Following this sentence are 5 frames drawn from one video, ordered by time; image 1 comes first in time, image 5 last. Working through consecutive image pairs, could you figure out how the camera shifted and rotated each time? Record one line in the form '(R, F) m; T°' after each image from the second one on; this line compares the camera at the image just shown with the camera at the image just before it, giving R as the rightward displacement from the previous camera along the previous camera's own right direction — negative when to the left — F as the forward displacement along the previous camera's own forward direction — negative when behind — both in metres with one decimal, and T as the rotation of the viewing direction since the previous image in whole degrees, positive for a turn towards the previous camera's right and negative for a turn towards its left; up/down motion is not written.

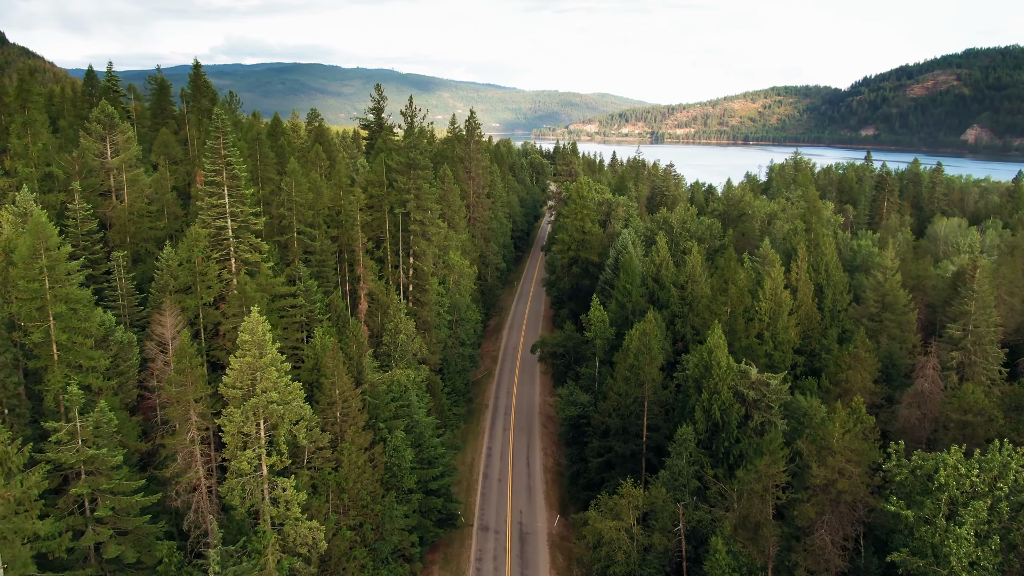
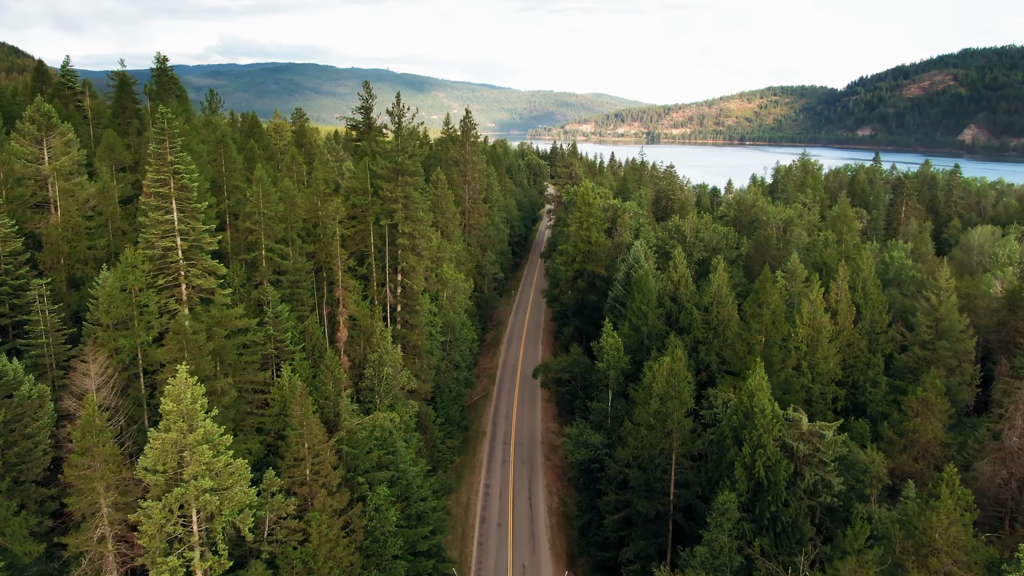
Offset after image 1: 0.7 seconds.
(-0.3, +5.7) m; 0°
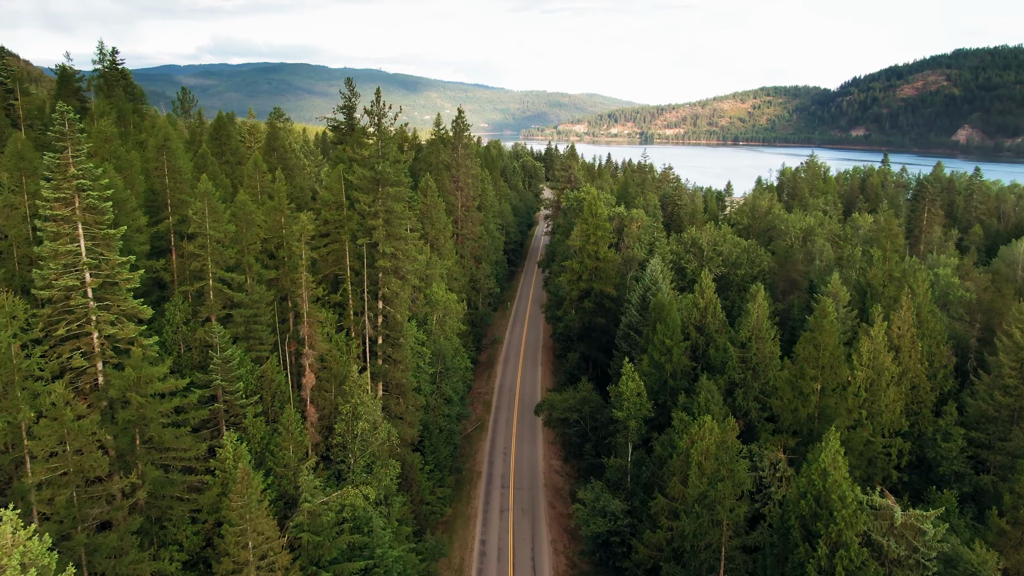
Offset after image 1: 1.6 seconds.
(-0.4, +6.6) m; +1°
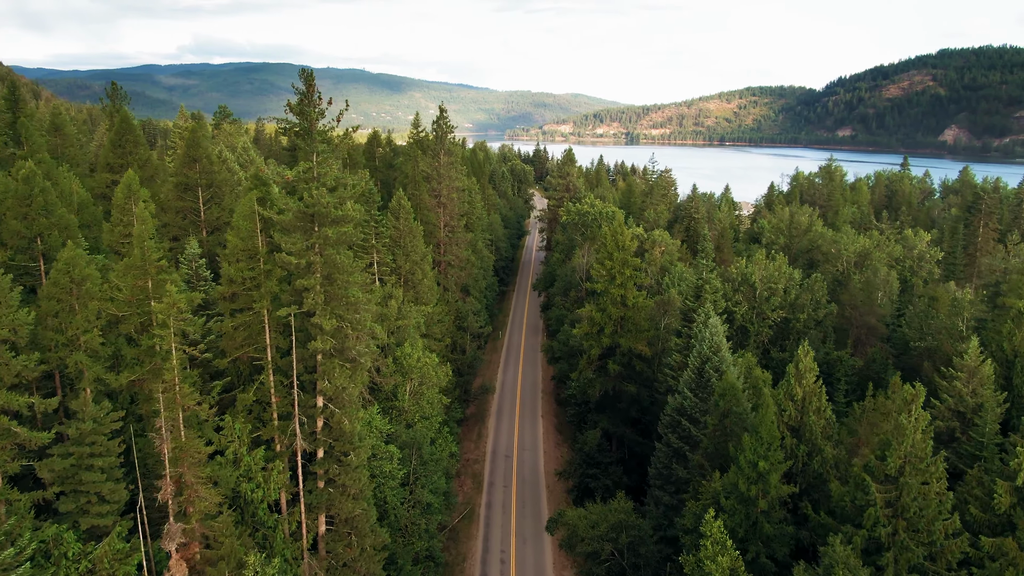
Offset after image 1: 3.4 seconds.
(-0.8, +13.3) m; +1°
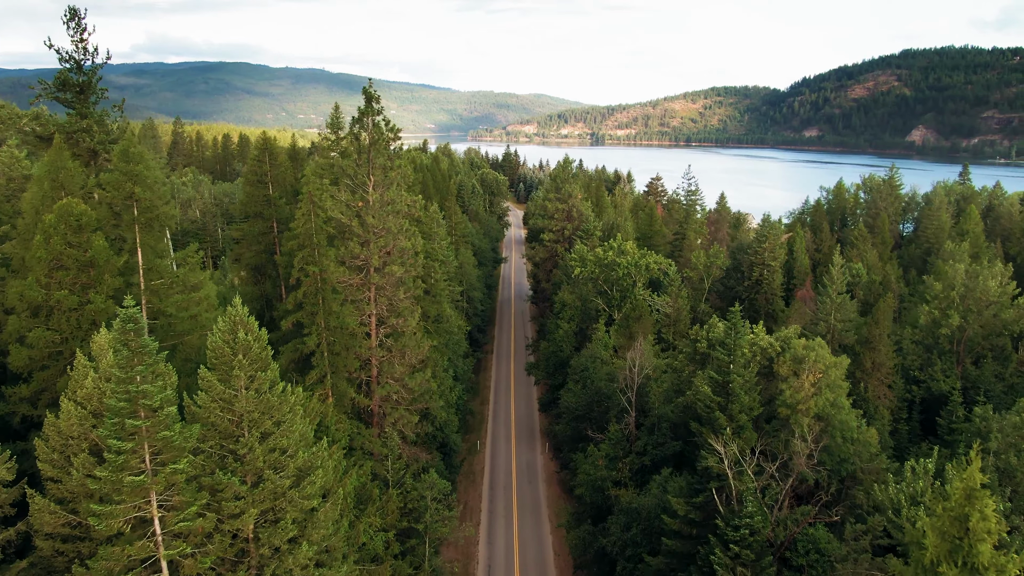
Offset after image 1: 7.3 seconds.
(-1.5, +29.3) m; +3°
